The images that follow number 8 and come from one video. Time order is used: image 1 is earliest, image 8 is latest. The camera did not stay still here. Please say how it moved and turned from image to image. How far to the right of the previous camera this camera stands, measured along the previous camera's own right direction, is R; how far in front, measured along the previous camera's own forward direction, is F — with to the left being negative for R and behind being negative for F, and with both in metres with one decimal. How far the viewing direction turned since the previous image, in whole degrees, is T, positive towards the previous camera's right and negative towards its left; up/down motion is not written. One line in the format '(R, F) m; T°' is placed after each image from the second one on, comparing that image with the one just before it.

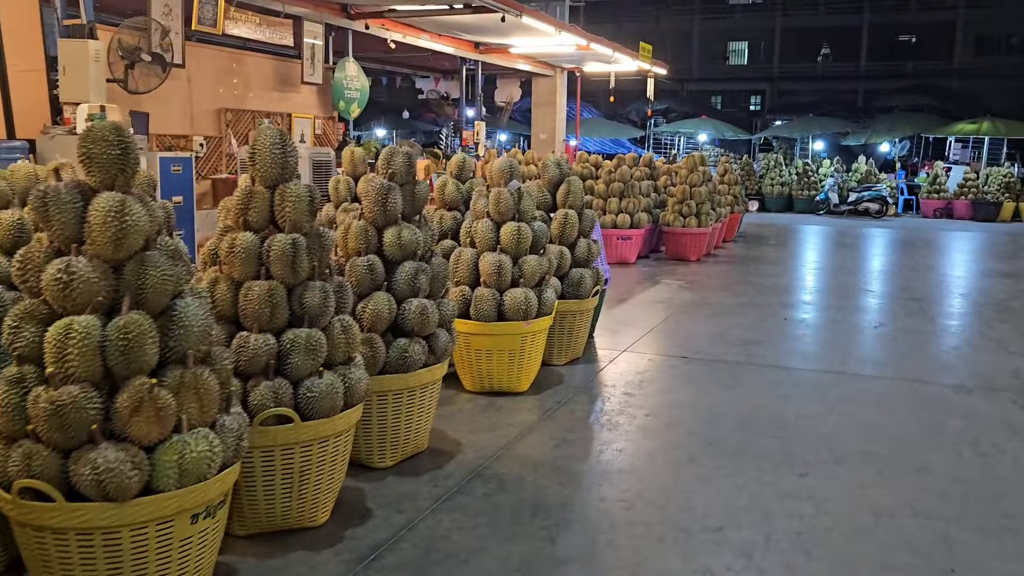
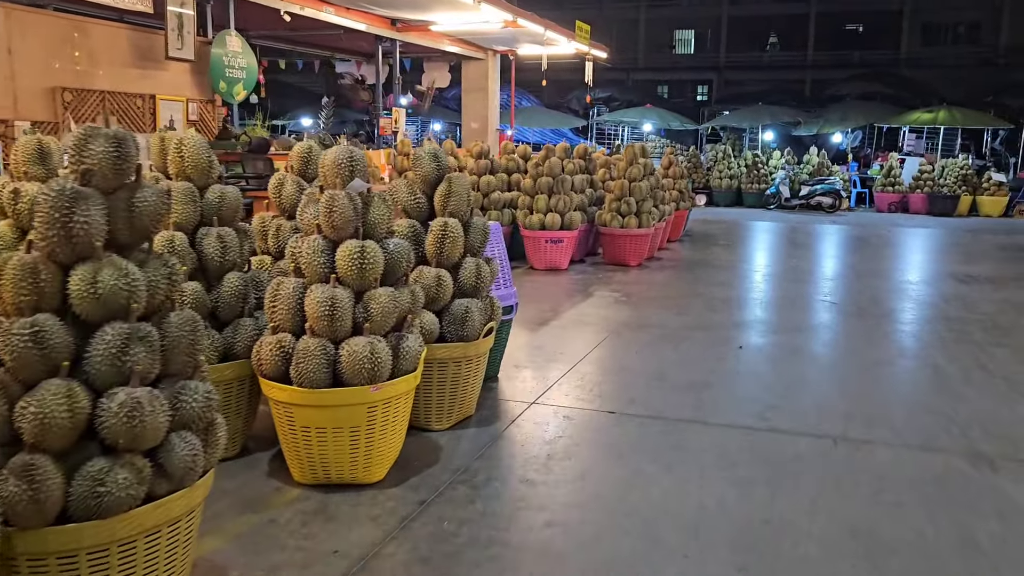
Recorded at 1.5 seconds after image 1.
(+0.3, +1.1) m; +3°
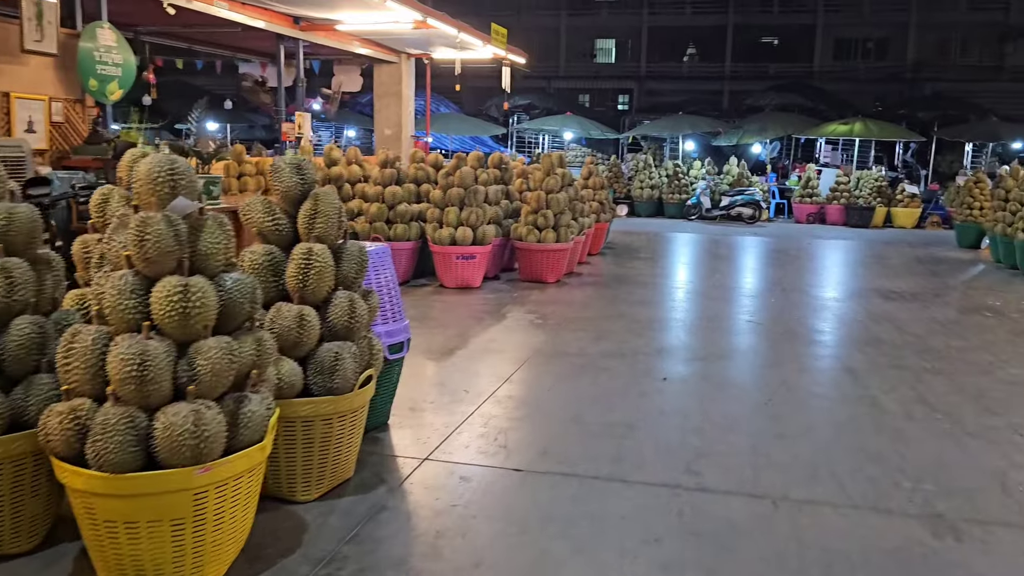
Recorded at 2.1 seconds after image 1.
(+0.1, +0.5) m; +5°
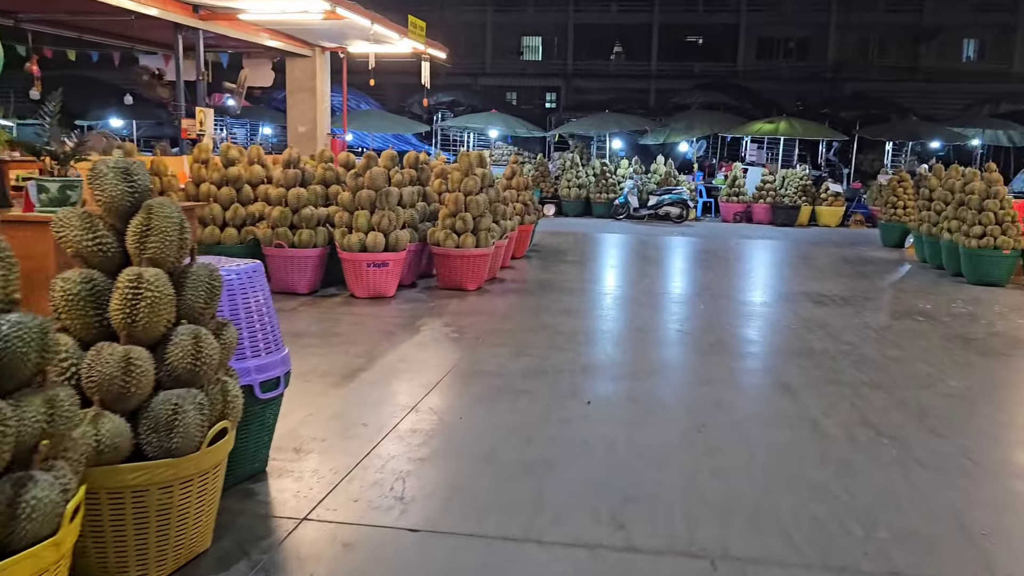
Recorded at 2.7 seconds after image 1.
(+0.1, +0.4) m; +5°
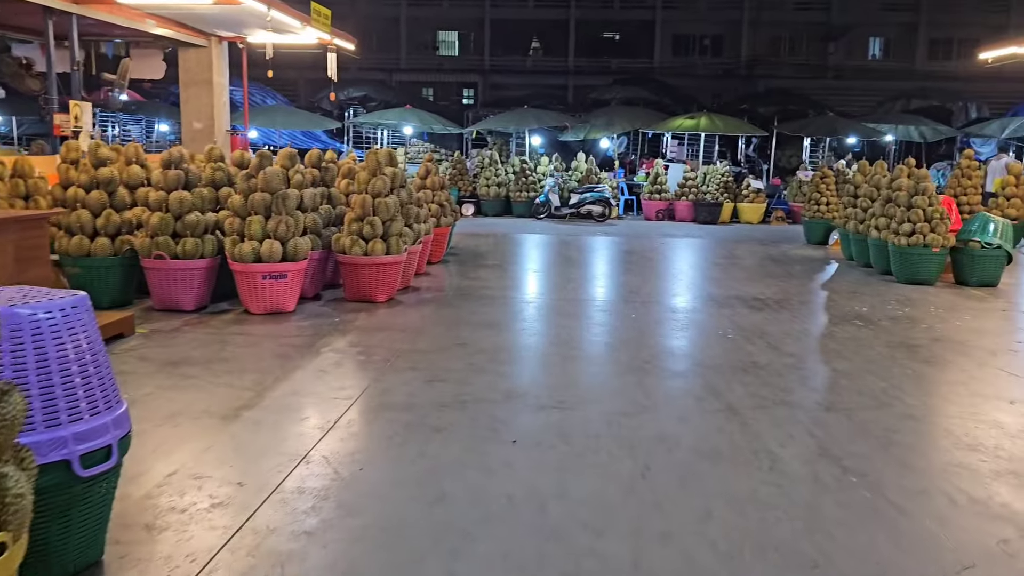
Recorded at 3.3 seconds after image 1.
(0.0, +0.5) m; +5°
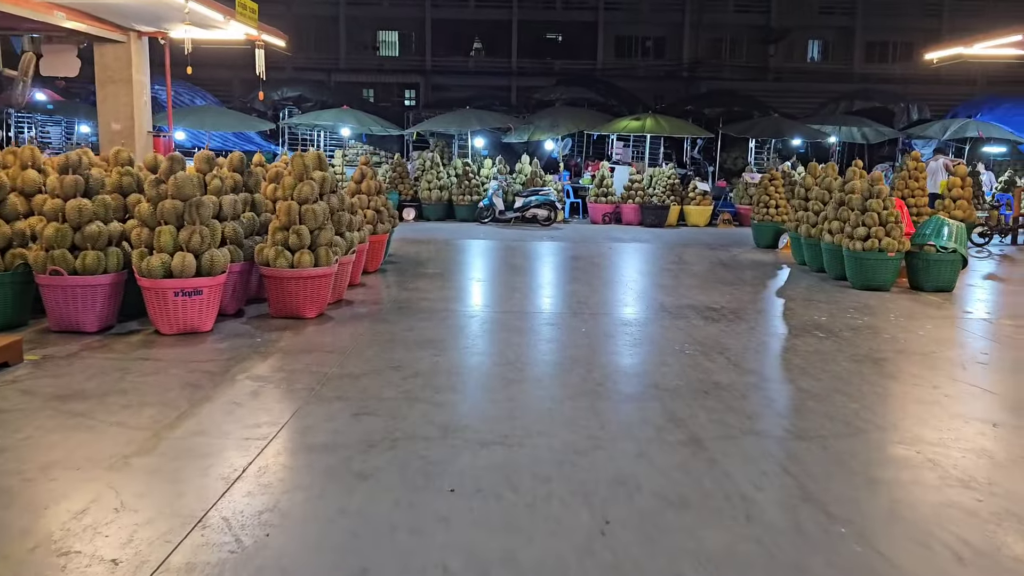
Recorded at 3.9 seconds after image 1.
(0.0, +0.4) m; +4°
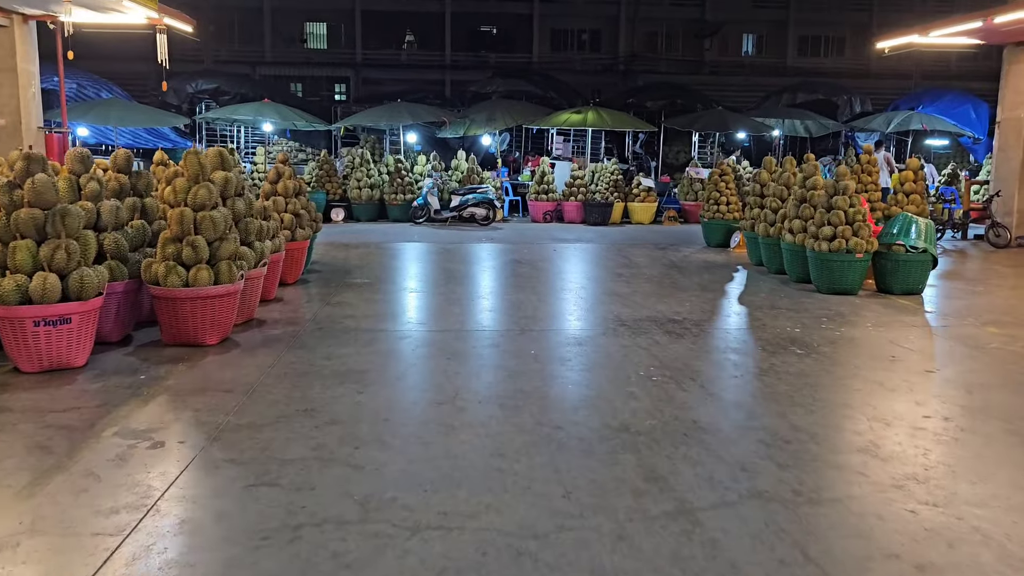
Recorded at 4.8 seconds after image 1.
(0.0, +0.7) m; +4°
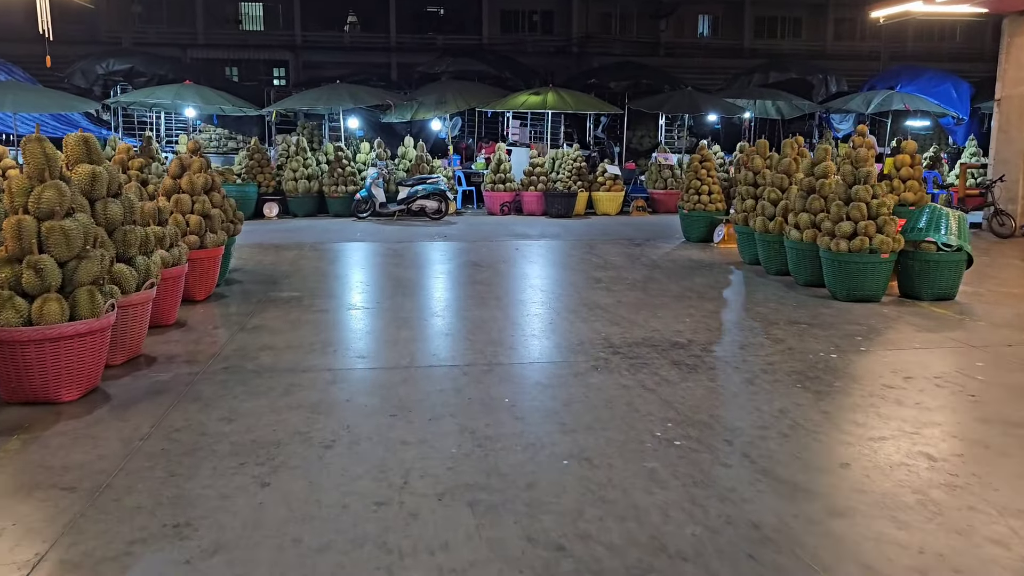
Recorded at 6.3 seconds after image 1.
(-0.1, +1.2) m; +3°
